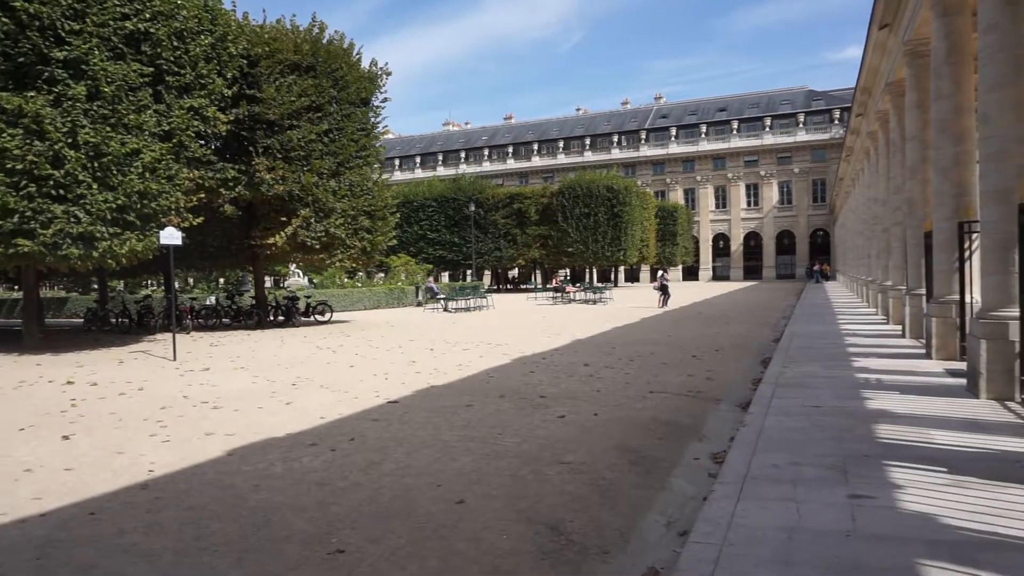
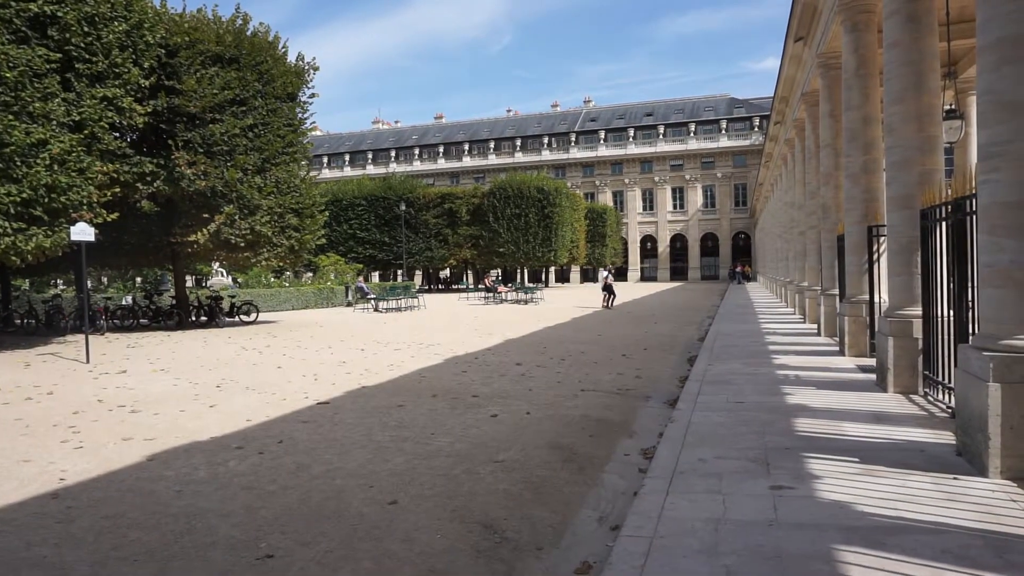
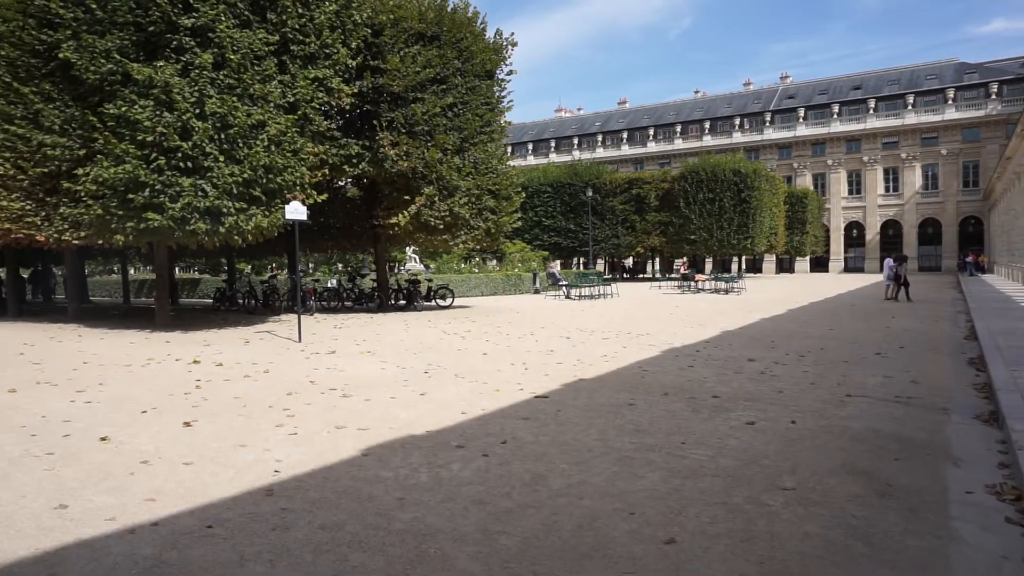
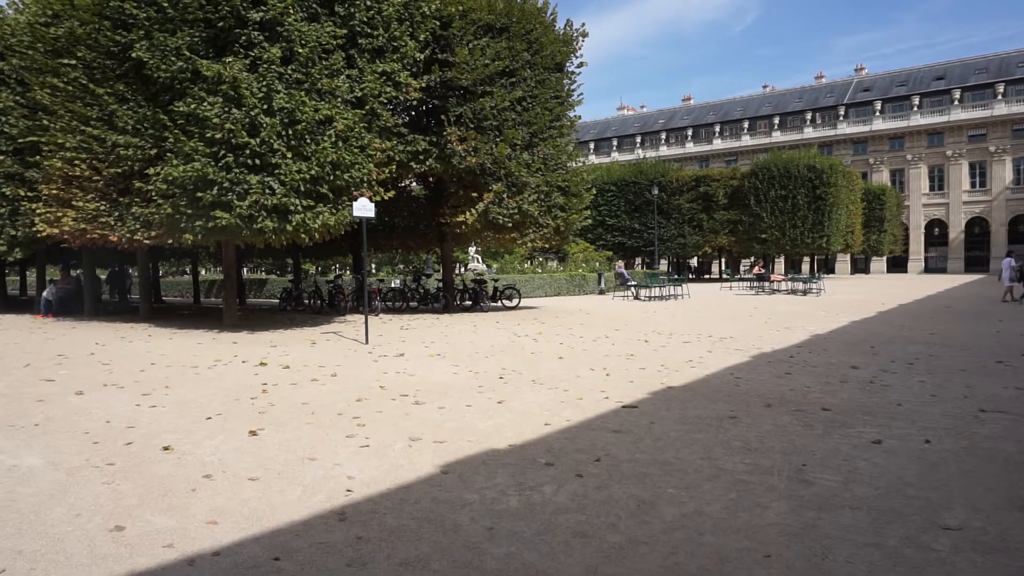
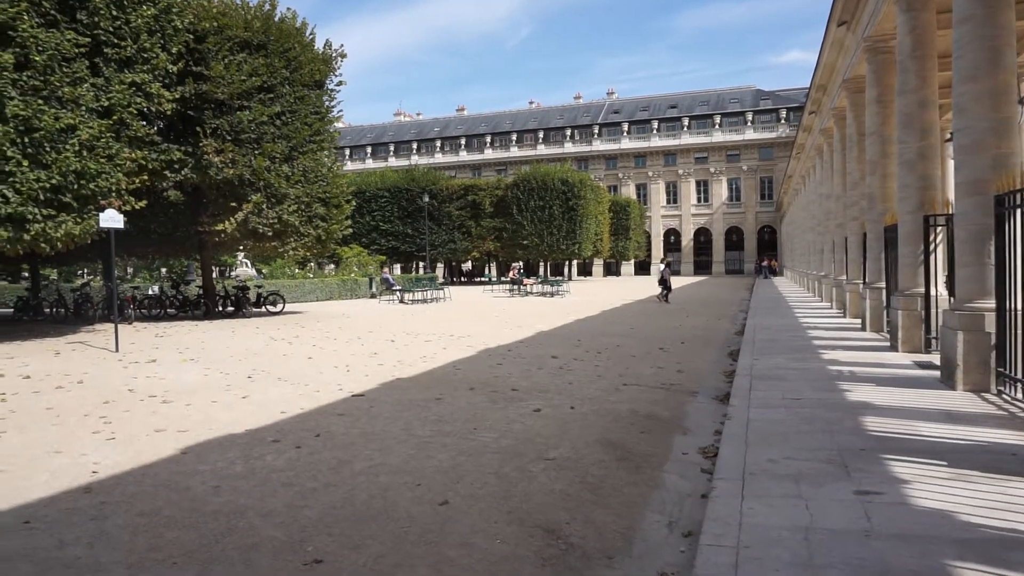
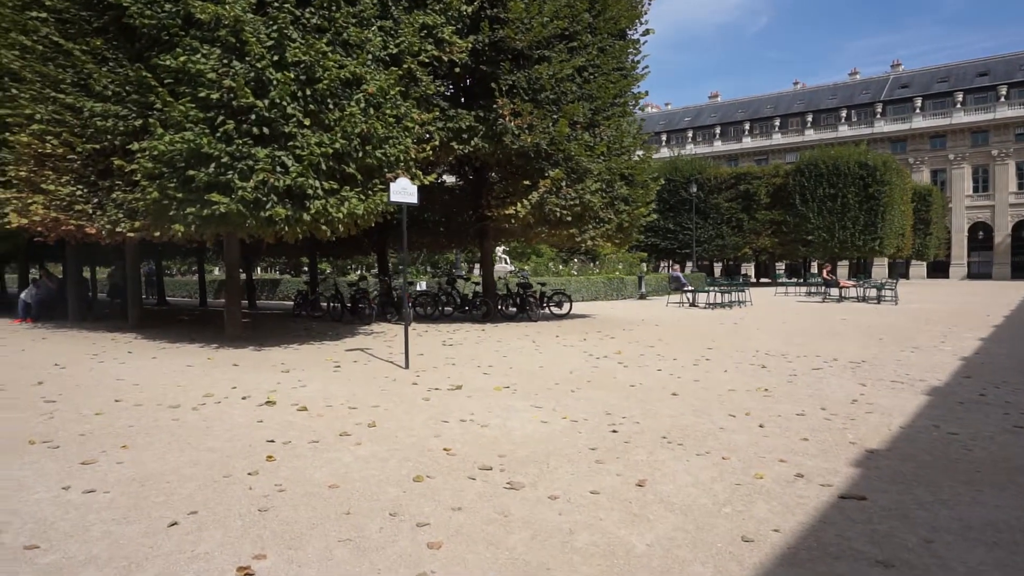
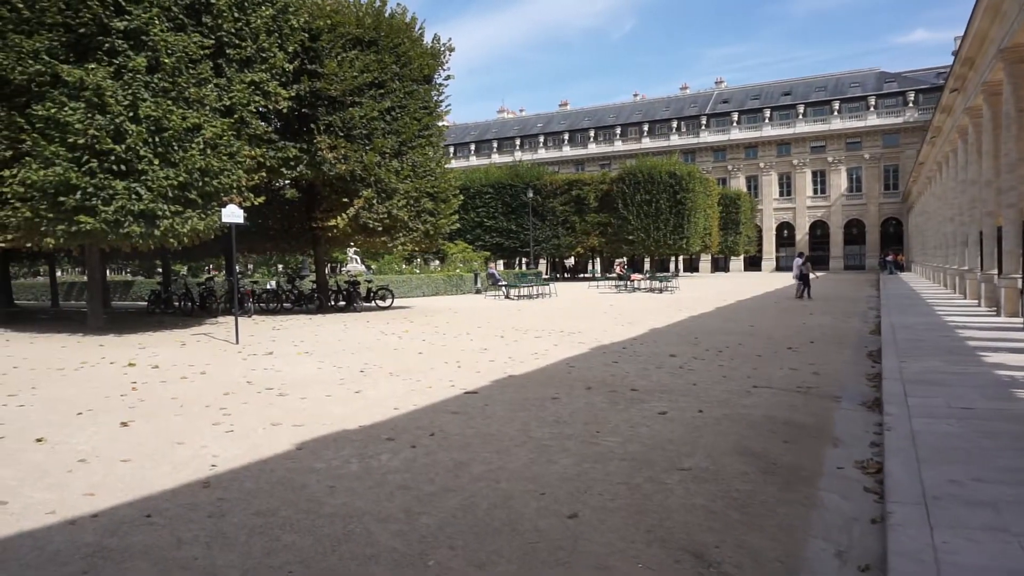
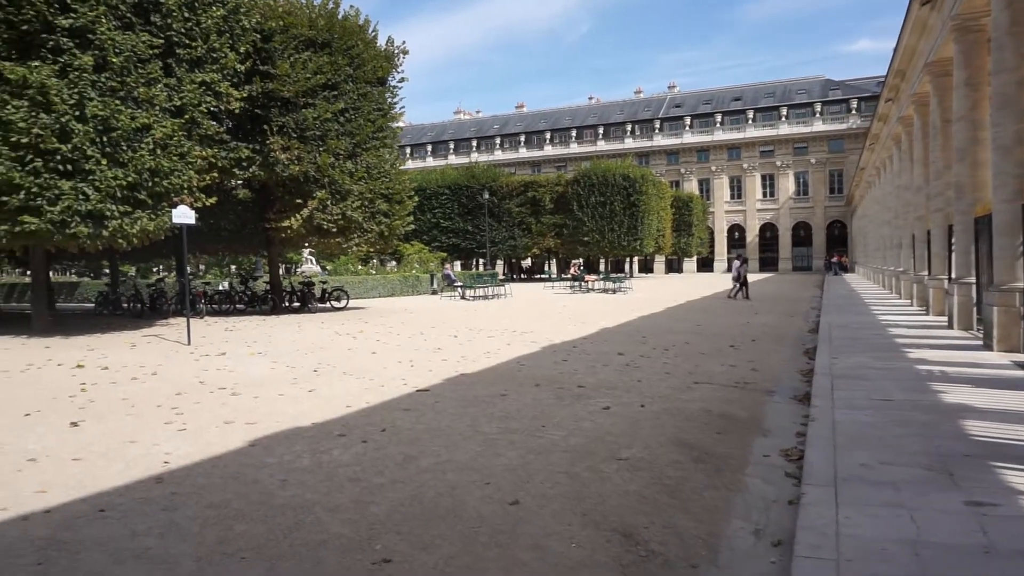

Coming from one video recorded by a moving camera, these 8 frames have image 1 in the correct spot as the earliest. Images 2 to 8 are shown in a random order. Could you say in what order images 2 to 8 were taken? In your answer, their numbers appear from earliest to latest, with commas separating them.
2, 5, 8, 7, 3, 4, 6
